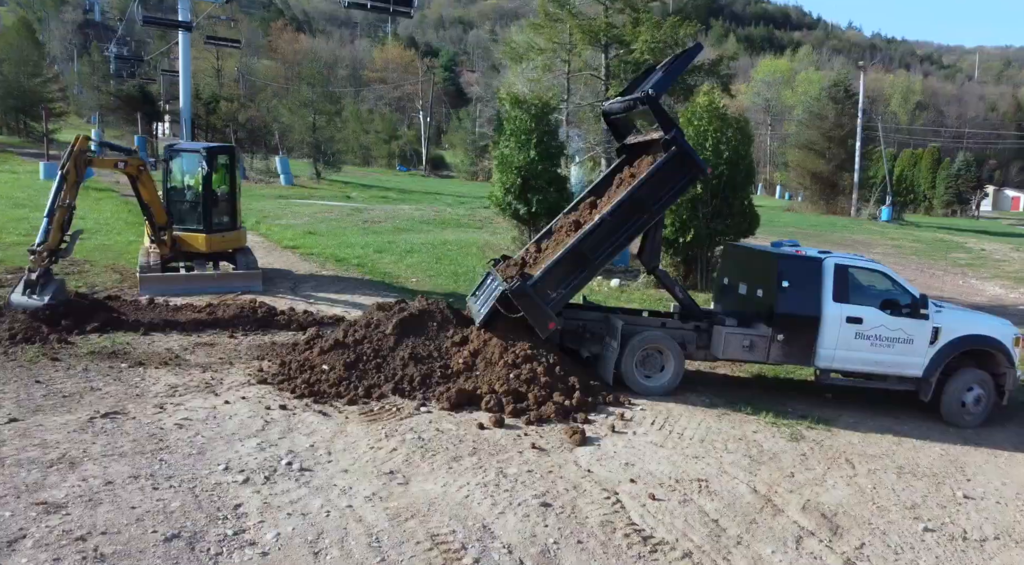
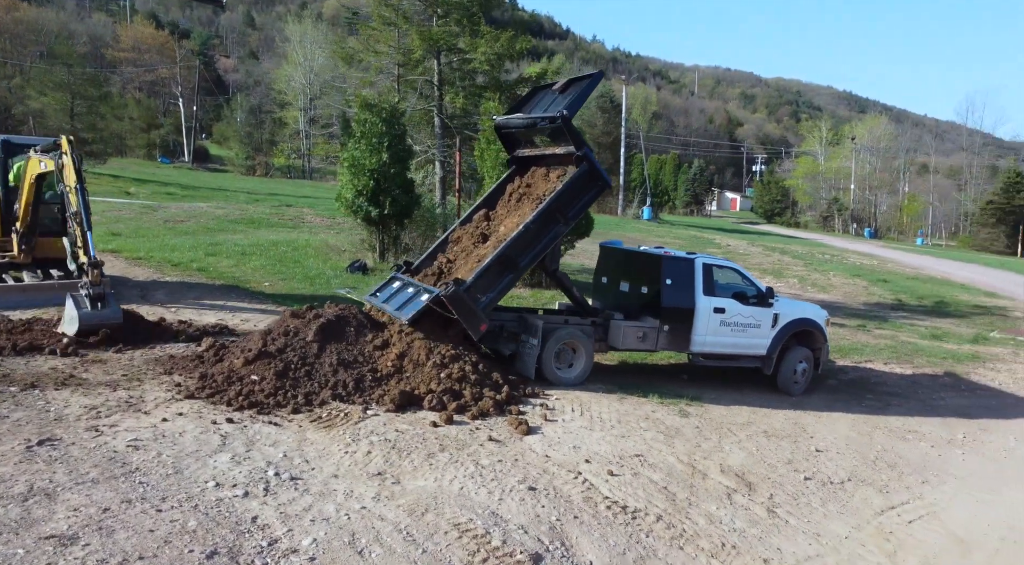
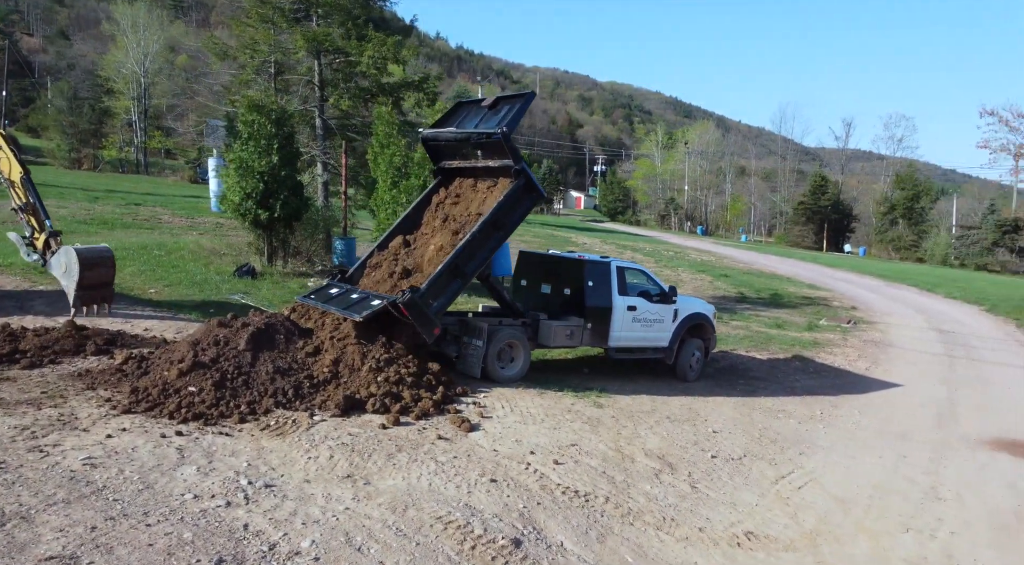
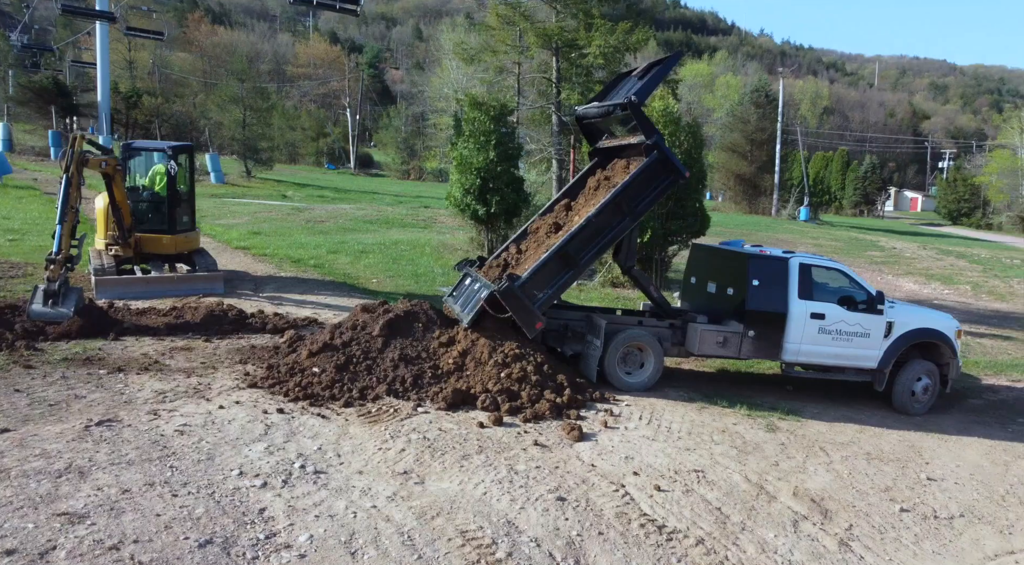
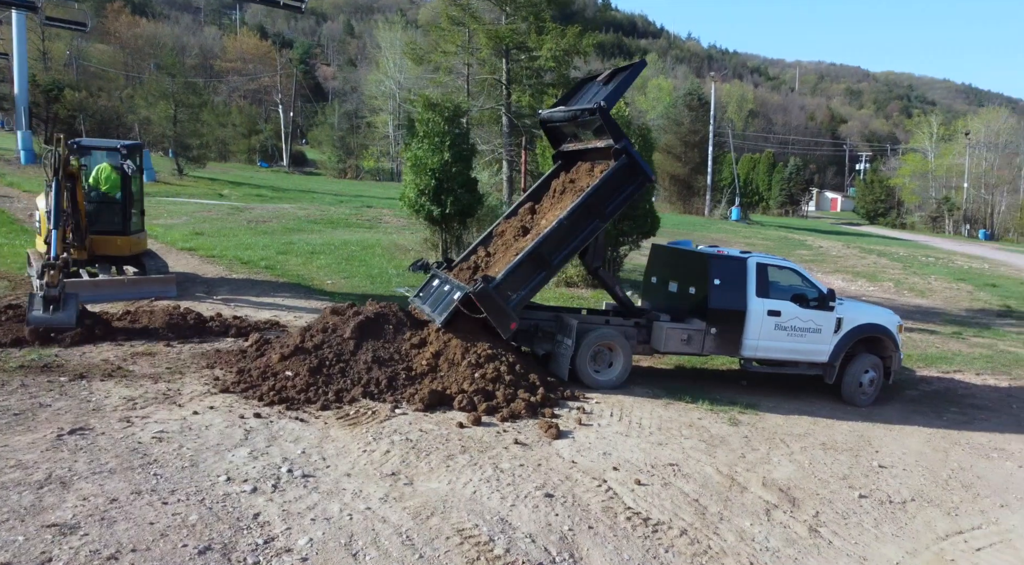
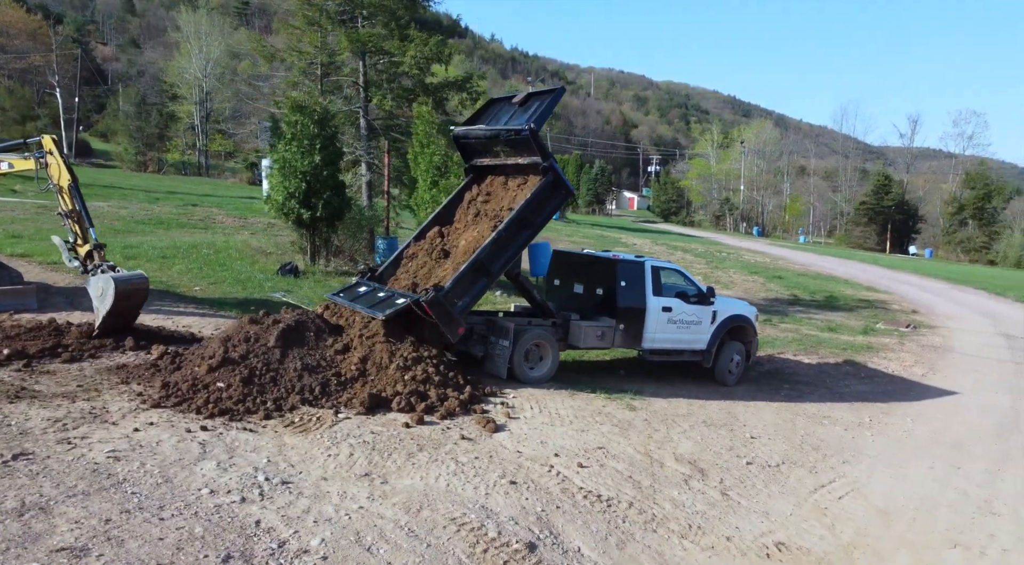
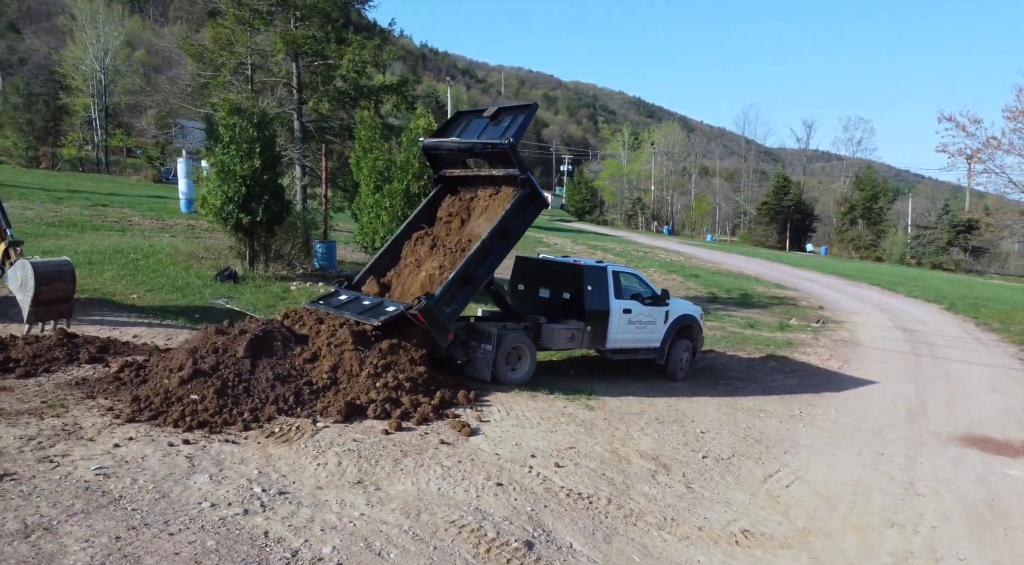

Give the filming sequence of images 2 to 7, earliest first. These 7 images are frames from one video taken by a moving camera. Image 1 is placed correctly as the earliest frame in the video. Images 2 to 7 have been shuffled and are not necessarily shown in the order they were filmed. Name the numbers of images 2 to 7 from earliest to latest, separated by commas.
4, 5, 2, 6, 3, 7
